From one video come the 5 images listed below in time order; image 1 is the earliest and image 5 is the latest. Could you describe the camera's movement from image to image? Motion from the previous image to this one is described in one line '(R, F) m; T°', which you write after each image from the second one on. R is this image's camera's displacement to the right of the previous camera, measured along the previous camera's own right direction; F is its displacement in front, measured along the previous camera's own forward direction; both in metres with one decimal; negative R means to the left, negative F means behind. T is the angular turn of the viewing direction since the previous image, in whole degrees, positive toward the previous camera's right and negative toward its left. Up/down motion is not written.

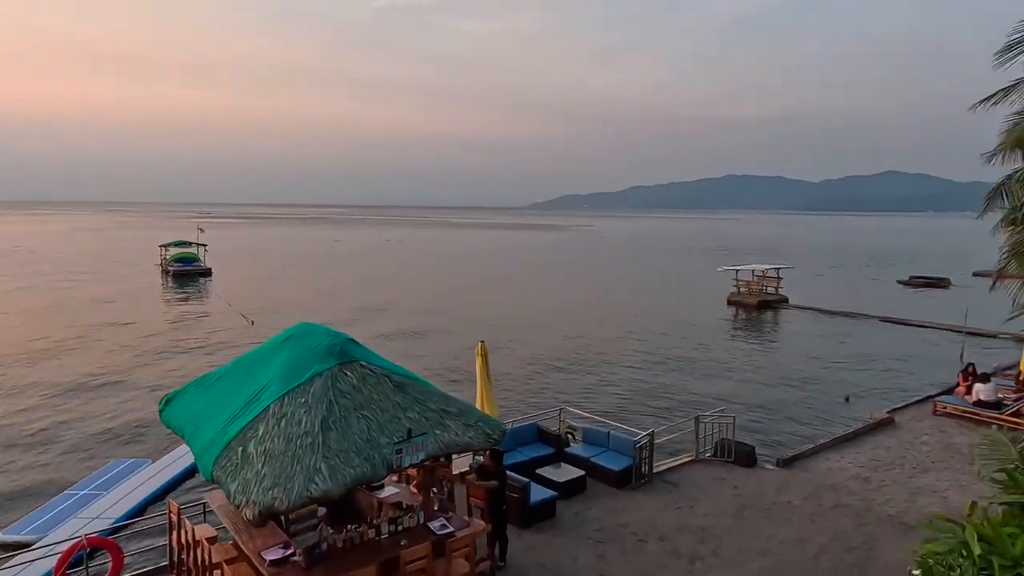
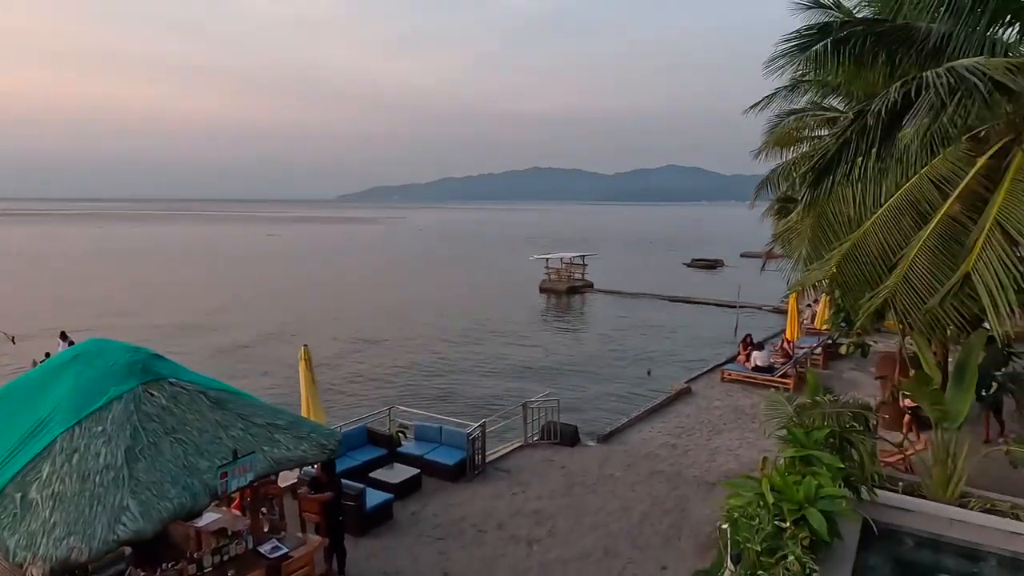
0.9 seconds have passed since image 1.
(-0.2, +0.2) m; +16°
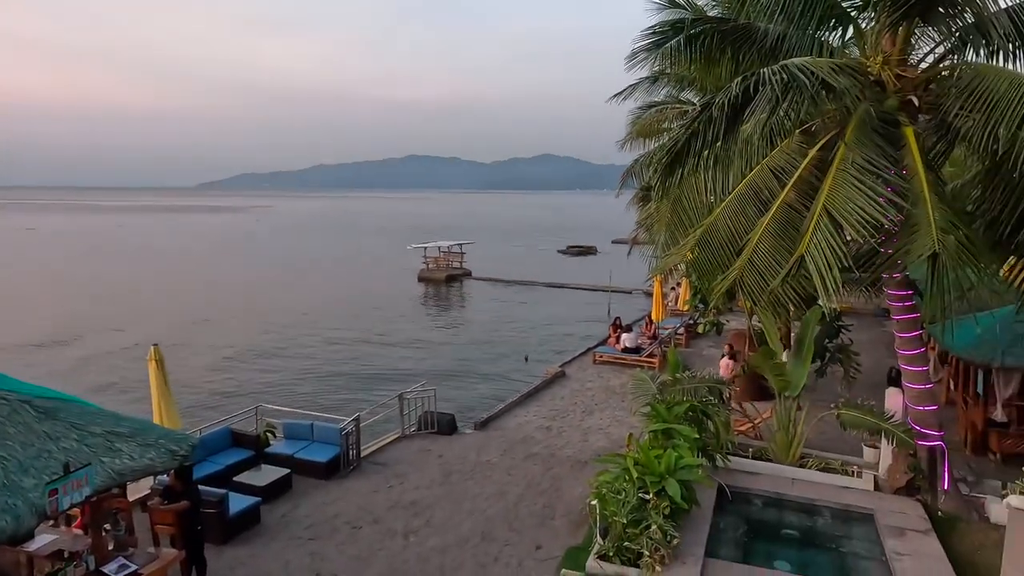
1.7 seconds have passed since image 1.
(+0.1, +0.1) m; +10°
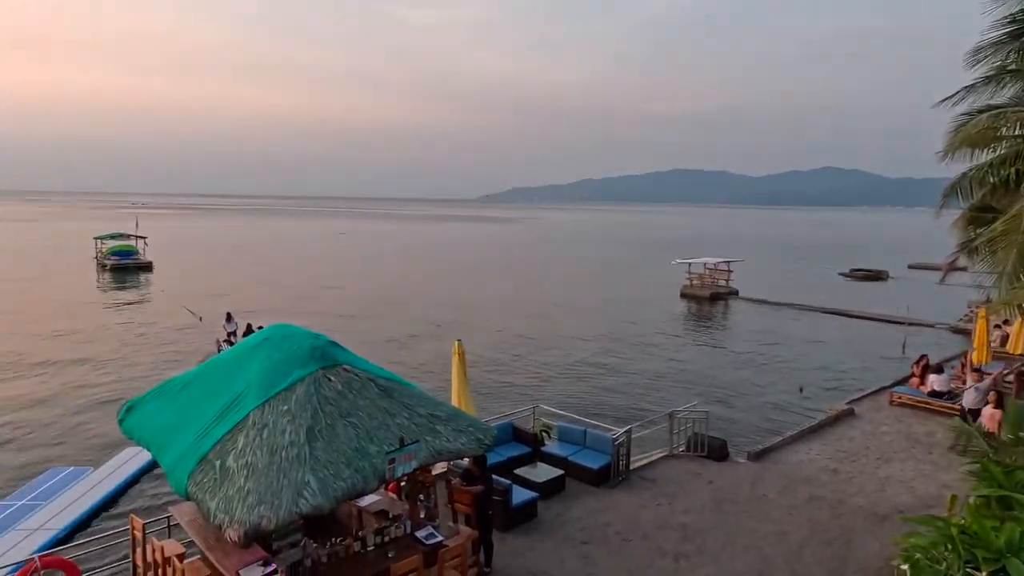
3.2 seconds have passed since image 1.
(-0.4, -0.1) m; -22°
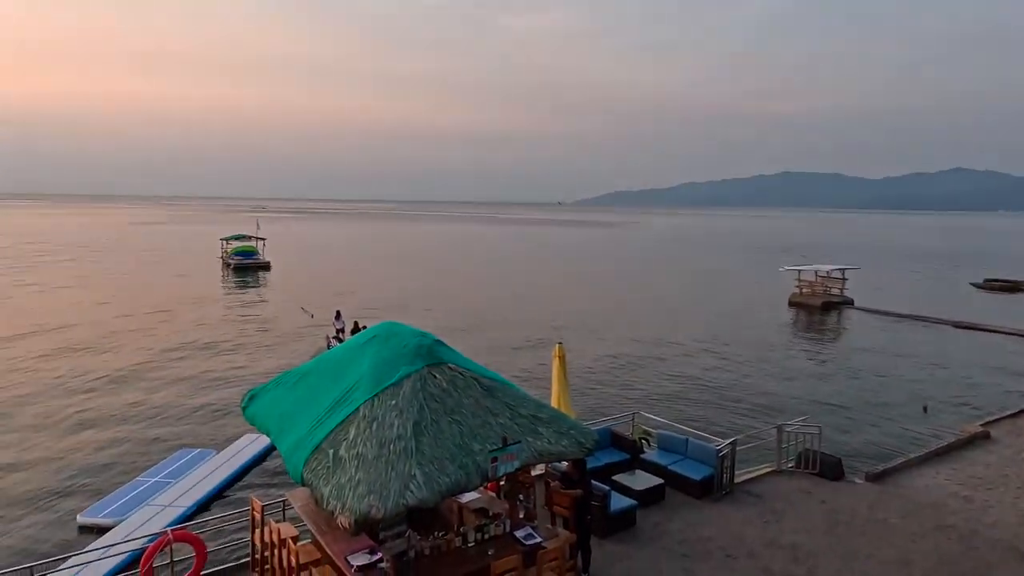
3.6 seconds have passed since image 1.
(-0.1, 0.0) m; -8°
